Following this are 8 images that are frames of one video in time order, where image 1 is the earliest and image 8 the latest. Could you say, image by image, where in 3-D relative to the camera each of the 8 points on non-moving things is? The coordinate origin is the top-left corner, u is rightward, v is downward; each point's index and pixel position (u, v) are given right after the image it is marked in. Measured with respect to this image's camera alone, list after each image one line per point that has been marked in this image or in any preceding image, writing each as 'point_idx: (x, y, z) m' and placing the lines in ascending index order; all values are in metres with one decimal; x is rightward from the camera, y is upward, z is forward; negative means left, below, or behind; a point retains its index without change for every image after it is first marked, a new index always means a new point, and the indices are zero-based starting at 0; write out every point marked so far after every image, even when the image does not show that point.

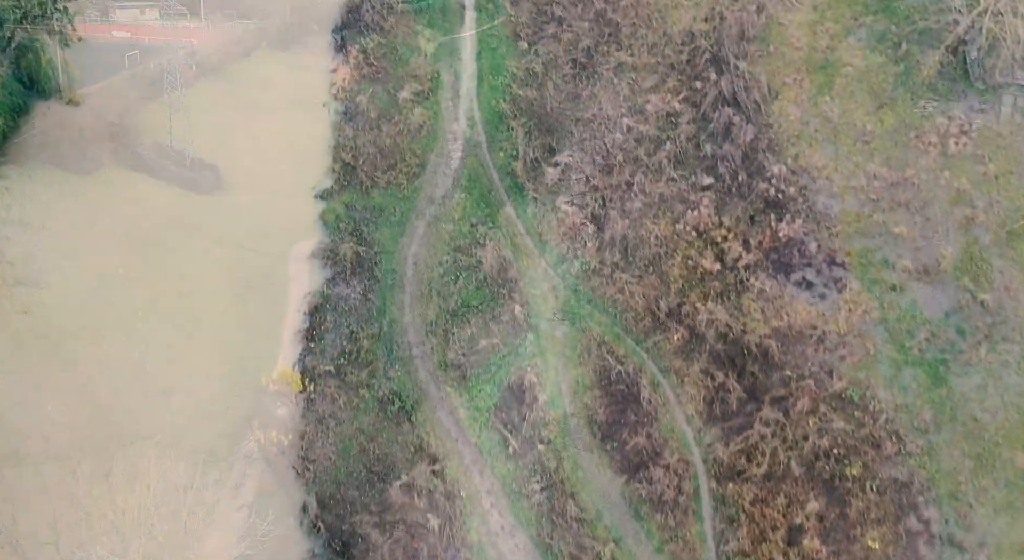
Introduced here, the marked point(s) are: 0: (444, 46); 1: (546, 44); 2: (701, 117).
0: (-1.0, +3.3, +17.6) m
1: (+0.5, +3.4, +17.5) m
2: (+2.6, +2.2, +16.5) m
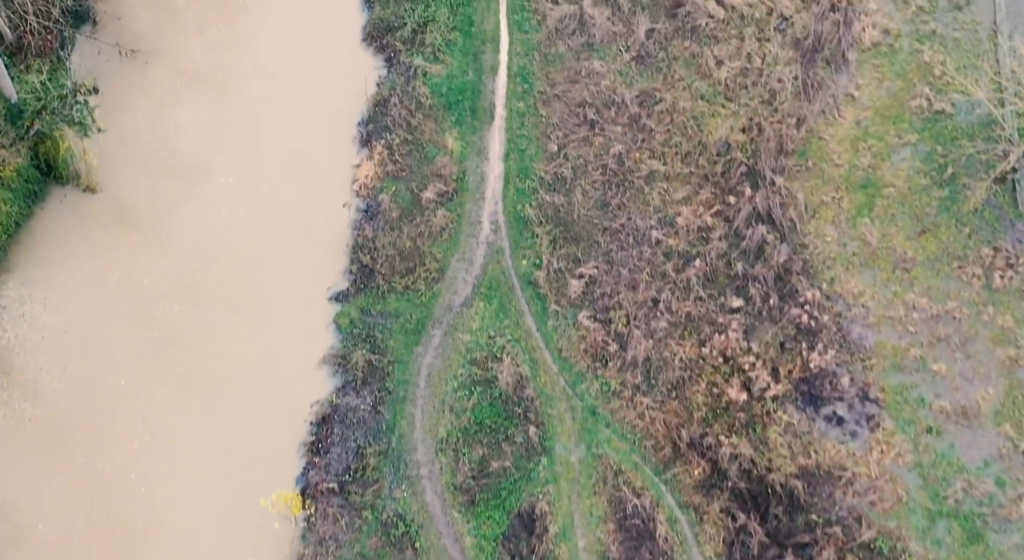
0: (-0.6, +1.8, +17.1) m
1: (+0.9, +1.9, +17.0) m
2: (+2.9, +0.6, +15.9) m
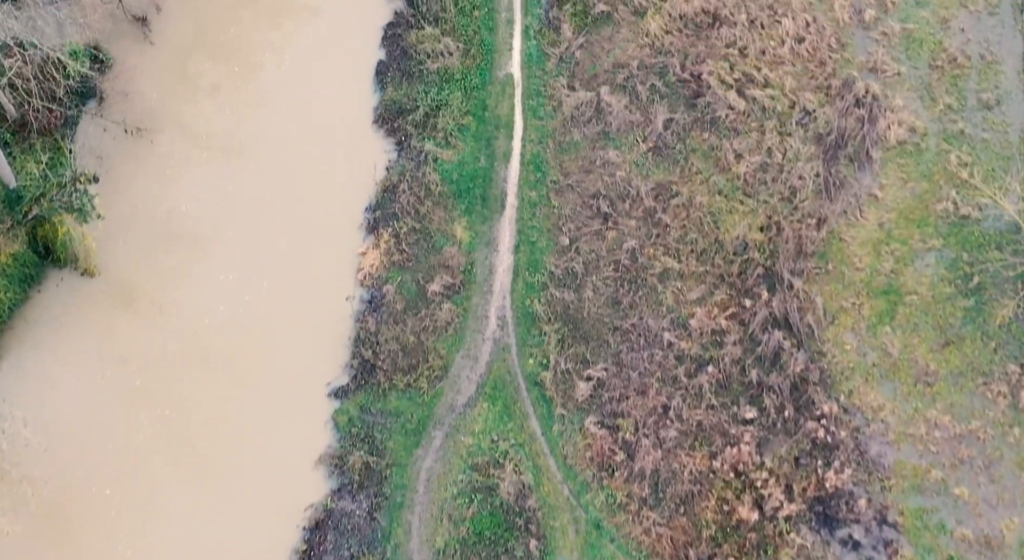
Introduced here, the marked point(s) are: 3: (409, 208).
0: (-0.4, +0.5, +16.6) m
1: (+1.0, +0.5, +16.5) m
2: (+3.0, -0.7, +15.3) m
3: (-1.4, +1.0, +16.8) m
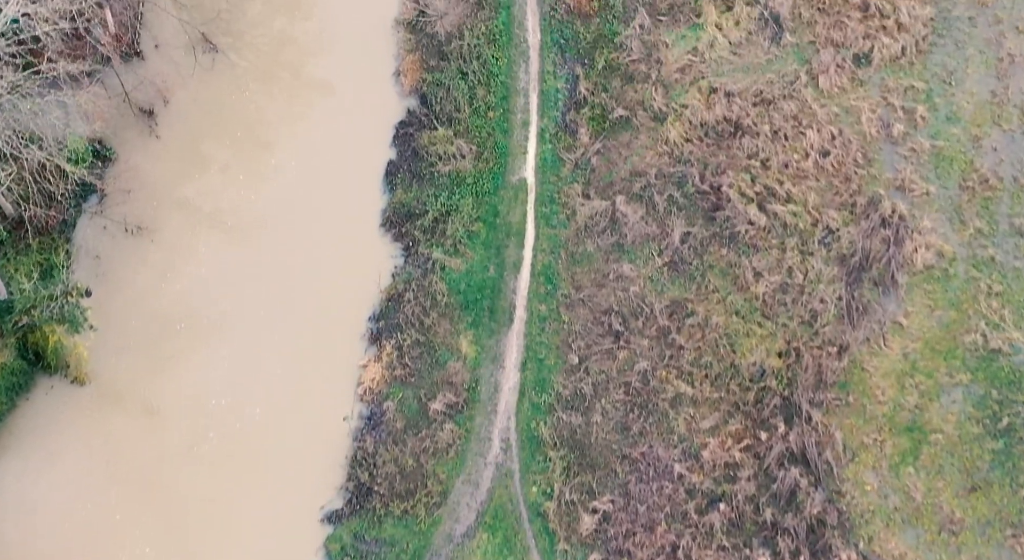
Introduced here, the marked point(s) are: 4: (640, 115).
0: (-0.4, -1.0, +15.9) m
1: (+1.1, -1.1, +15.8) m
2: (+3.0, -2.3, +14.6) m
3: (-1.3, -0.5, +16.2) m
4: (+1.9, +2.4, +17.7) m
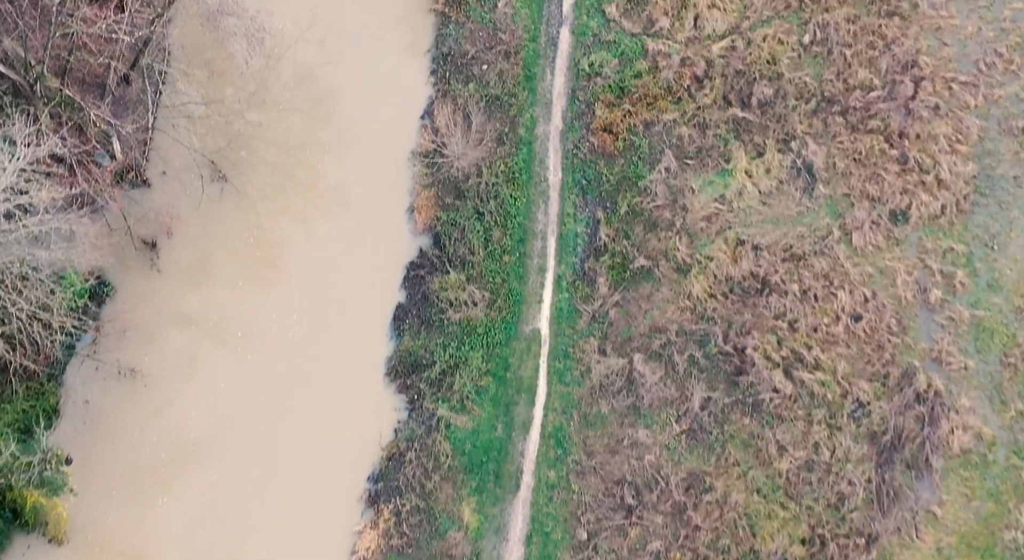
0: (-0.3, -3.0, +15.0) m
1: (+1.2, -3.2, +14.8) m
2: (+3.0, -4.4, +13.4) m
3: (-1.2, -2.6, +15.3) m
4: (+2.1, +0.2, +16.9) m
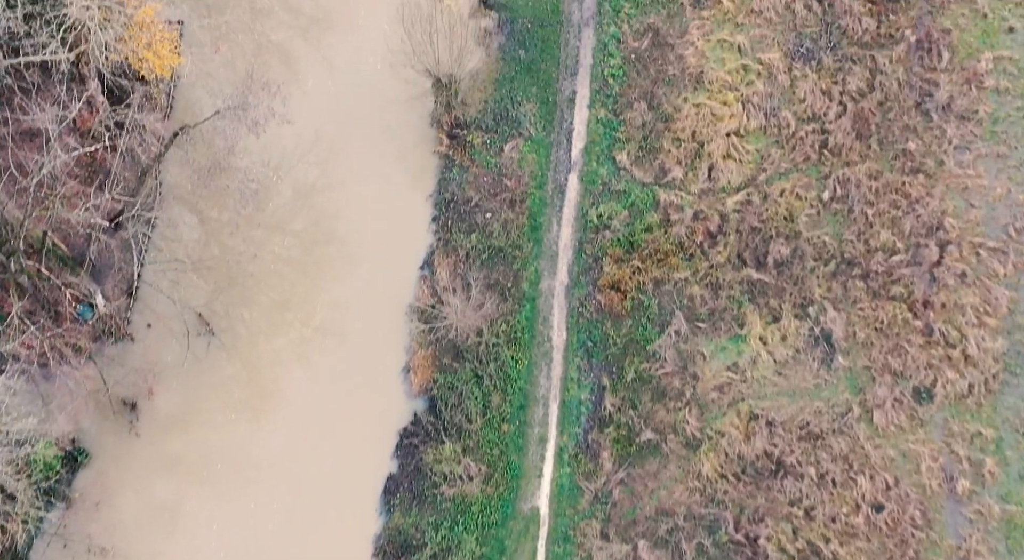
0: (-0.4, -5.2, +13.8) m
1: (+1.1, -5.3, +13.6) m
2: (+2.9, -6.6, +12.2) m
3: (-1.3, -4.7, +14.2) m
4: (+2.1, -2.1, +15.9) m
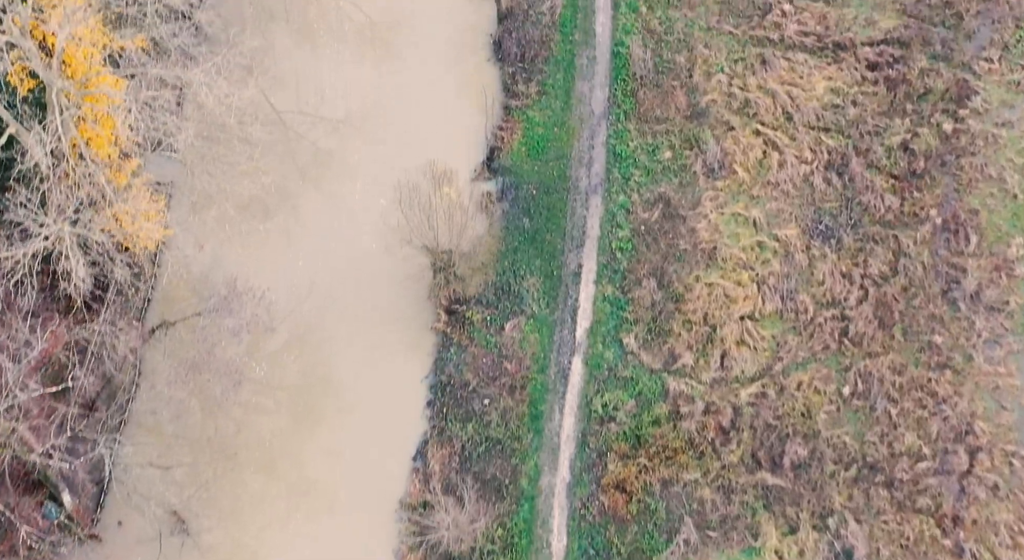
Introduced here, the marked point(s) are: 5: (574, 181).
0: (-0.6, -7.6, +12.4) m
1: (+0.9, -7.8, +12.2) m
2: (+2.7, -8.9, +10.7) m
3: (-1.5, -7.1, +12.8) m
4: (+2.0, -4.7, +14.6) m
5: (+1.0, +1.6, +19.0) m
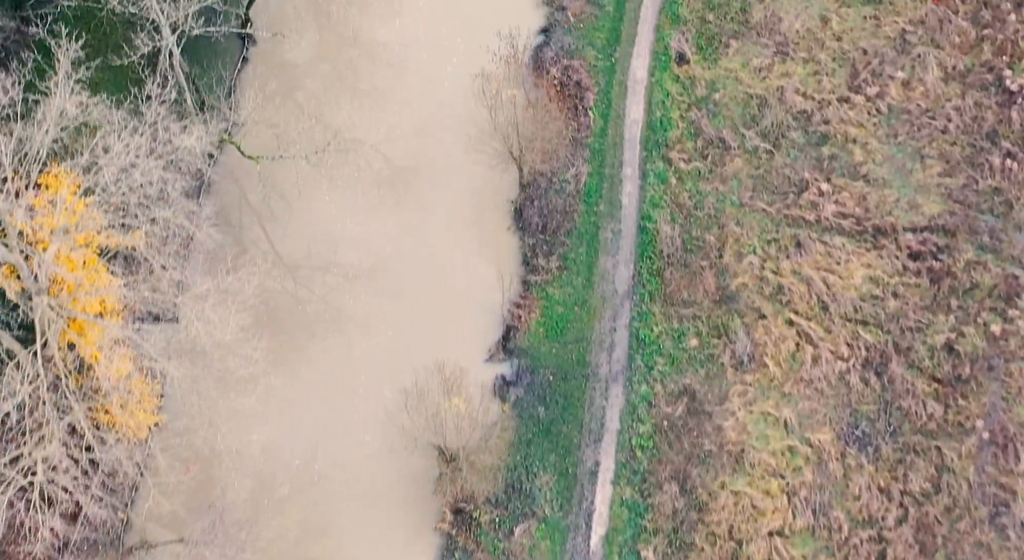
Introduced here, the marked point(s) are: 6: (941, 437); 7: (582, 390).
0: (-0.8, -10.0, +10.8) m
1: (+0.7, -10.2, +10.5) m
2: (+2.4, -11.3, +8.9) m
3: (-1.7, -9.5, +11.2) m
4: (+1.9, -7.3, +13.1) m
5: (+1.2, -1.3, +17.9) m
6: (+5.9, -2.2, +16.7) m
7: (+1.0, -1.6, +17.8) m
